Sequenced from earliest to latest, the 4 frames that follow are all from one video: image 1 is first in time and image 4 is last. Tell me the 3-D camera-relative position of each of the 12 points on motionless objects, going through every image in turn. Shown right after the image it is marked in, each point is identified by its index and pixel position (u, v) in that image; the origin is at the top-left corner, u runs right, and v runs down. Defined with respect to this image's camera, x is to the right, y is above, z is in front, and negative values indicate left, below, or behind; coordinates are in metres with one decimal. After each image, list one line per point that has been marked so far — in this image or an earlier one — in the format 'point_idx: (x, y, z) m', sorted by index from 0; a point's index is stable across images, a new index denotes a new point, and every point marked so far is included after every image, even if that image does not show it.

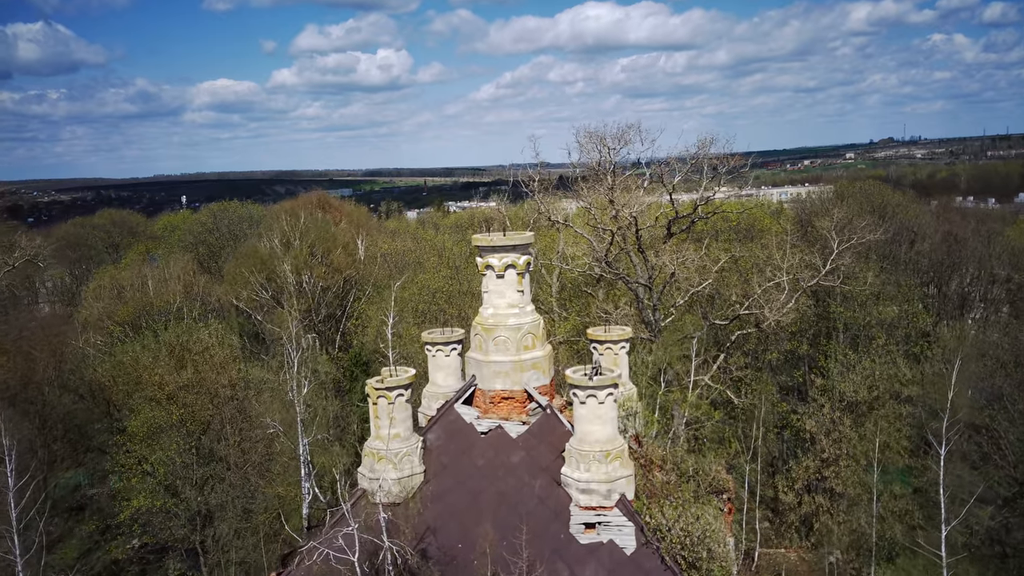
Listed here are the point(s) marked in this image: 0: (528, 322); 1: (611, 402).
0: (+0.3, -0.6, +12.6) m
1: (+1.6, -1.9, +11.0) m
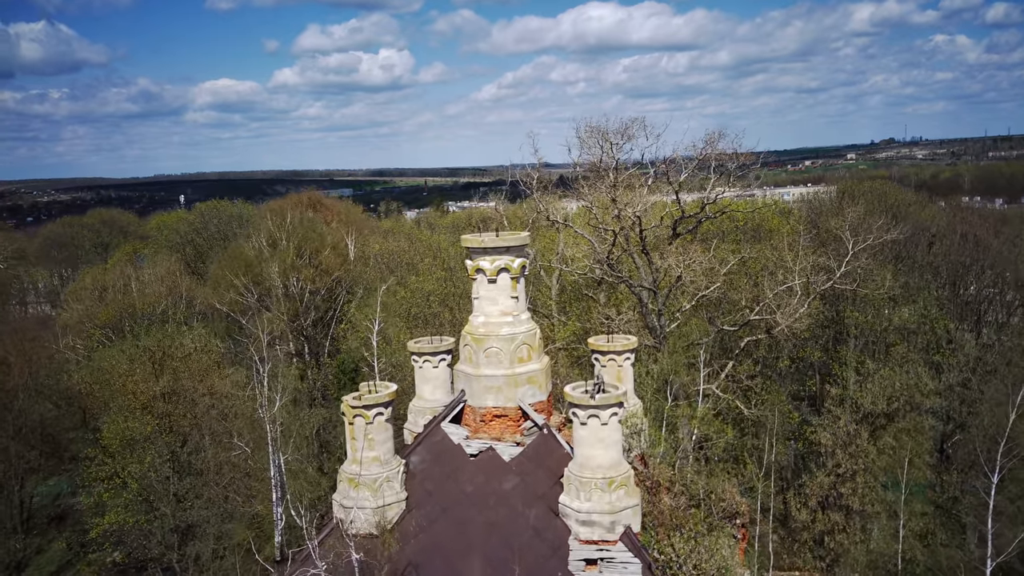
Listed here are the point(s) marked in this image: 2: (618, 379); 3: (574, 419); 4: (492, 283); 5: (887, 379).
0: (+0.2, -0.8, +11.4) m
1: (+1.5, -2.0, +9.8) m
2: (+1.9, -1.6, +12.1) m
3: (+0.9, -1.9, +9.9) m
4: (-0.3, +0.1, +11.3) m
5: (+11.4, -2.8, +20.2) m
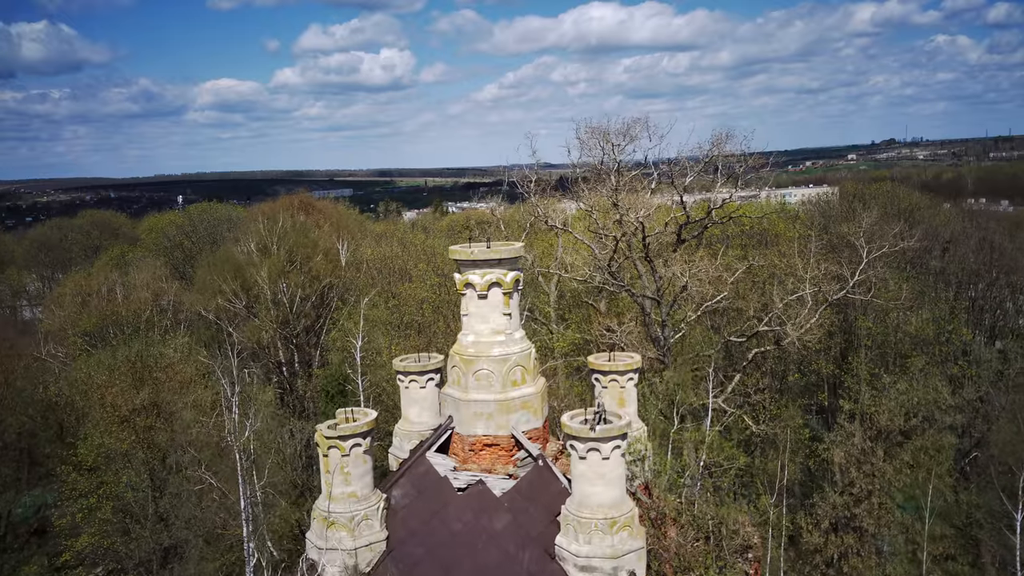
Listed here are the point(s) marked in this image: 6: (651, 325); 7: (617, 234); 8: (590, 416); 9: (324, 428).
0: (+0.1, -1.0, +10.3) m
1: (+1.4, -2.2, +8.7) m
2: (+1.8, -1.9, +11.0) m
3: (+0.8, -2.2, +8.9) m
4: (-0.5, -0.2, +10.3) m
5: (+11.3, -3.0, +19.2) m
6: (+4.0, -1.1, +19.2) m
7: (+3.1, +1.6, +19.6) m
8: (+1.1, -1.8, +9.3) m
9: (-2.7, -2.0, +9.4) m
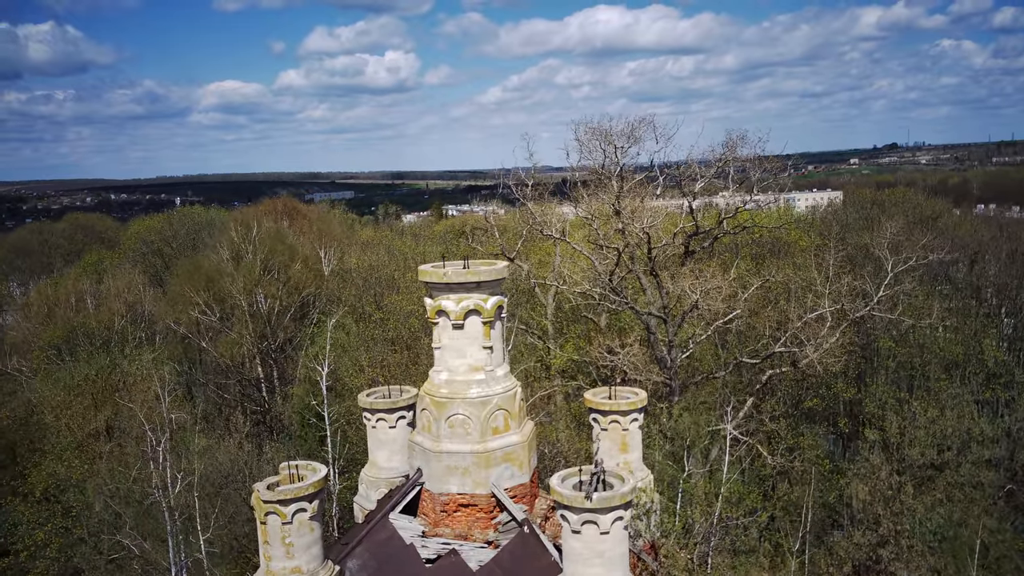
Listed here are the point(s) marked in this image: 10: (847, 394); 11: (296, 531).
0: (-0.2, -1.4, +8.7) m
1: (+1.1, -2.6, +7.0) m
2: (+1.5, -2.3, +9.3) m
3: (+0.5, -2.6, +7.2) m
4: (-0.7, -0.5, +8.6) m
5: (+11.0, -3.5, +17.4) m
6: (+3.8, -1.5, +17.5) m
7: (+2.9, +1.2, +17.9) m
8: (+0.8, -2.2, +7.6) m
9: (-2.9, -2.3, +7.7) m
10: (+9.8, -3.0, +19.3) m
11: (-2.5, -2.8, +7.7) m
